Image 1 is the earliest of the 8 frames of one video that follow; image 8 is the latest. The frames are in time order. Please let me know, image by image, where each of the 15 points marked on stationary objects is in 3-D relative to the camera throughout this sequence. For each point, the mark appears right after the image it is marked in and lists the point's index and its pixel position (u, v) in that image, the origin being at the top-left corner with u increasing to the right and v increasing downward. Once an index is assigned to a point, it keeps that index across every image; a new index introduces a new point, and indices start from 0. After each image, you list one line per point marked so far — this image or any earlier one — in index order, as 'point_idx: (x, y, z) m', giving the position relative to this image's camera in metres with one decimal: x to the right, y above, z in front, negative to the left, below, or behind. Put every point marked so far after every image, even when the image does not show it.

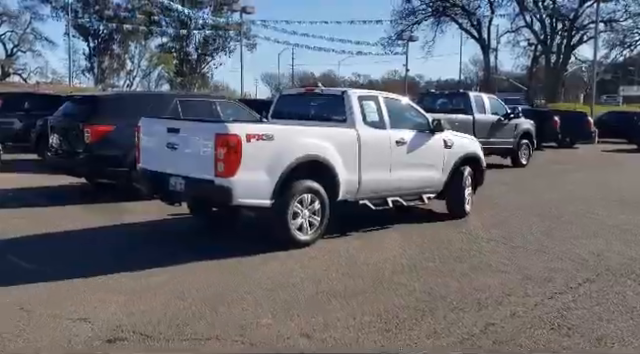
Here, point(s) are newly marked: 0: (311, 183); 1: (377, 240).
0: (-0.1, -0.1, +7.0) m
1: (+0.7, -0.8, +7.4) m
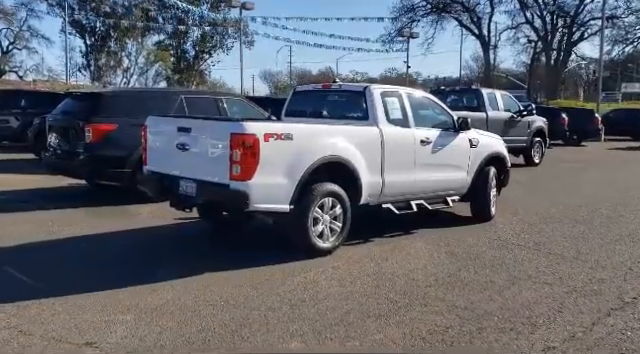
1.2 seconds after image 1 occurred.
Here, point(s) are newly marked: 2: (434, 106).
0: (+0.1, -0.1, +6.4) m
1: (+1.0, -0.8, +6.9) m
2: (+1.5, +1.0, +7.9) m
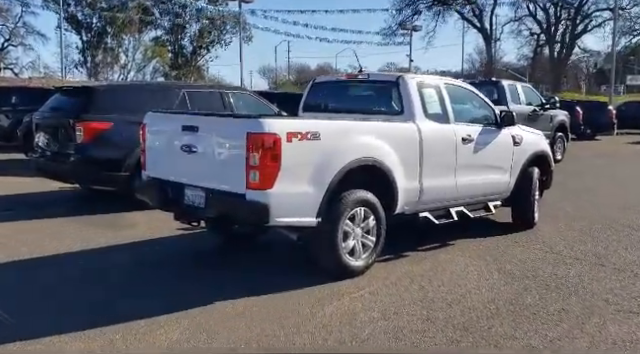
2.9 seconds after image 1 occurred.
0: (+0.4, -0.2, +5.4) m
1: (+1.3, -0.9, +5.9) m
2: (+1.8, +0.9, +6.9) m
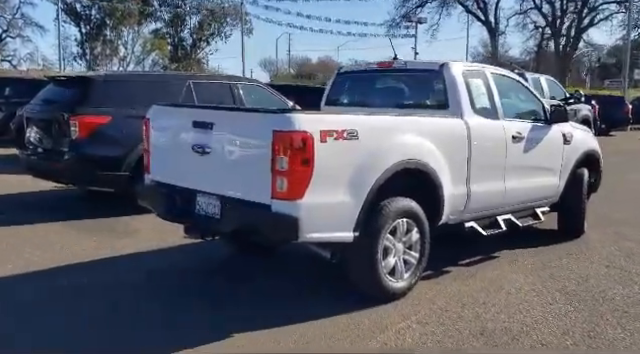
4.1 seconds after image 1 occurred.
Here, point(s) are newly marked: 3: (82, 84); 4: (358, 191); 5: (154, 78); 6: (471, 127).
0: (+0.7, -0.2, +4.6) m
1: (+1.5, -0.9, +5.1) m
2: (+2.1, +0.9, +6.1) m
3: (-3.2, +1.3, +7.8) m
4: (+0.3, -0.1, +4.2) m
5: (-2.3, +1.4, +8.3) m
6: (+1.3, +0.4, +5.1) m
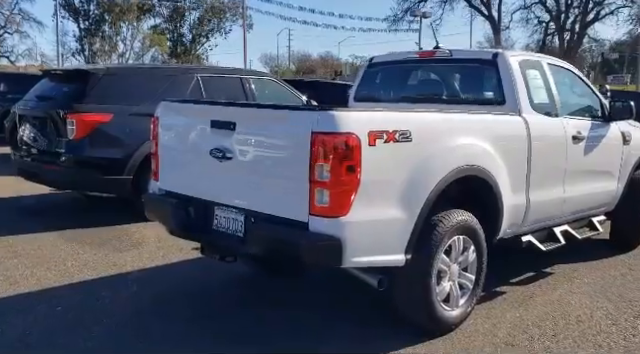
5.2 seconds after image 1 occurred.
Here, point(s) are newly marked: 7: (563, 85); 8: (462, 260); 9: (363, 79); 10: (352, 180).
0: (+1.0, -0.3, +3.9) m
1: (+1.8, -1.0, +4.4) m
2: (+2.4, +0.9, +5.4) m
3: (-2.9, +1.2, +7.1) m
4: (+0.5, -0.2, +3.5) m
5: (-2.1, +1.4, +7.5) m
6: (+1.6, +0.4, +4.4) m
7: (+2.2, +0.8, +5.2) m
8: (+1.0, -0.6, +4.0) m
9: (+0.4, +1.0, +5.7) m
10: (+0.2, 0.0, +3.2) m
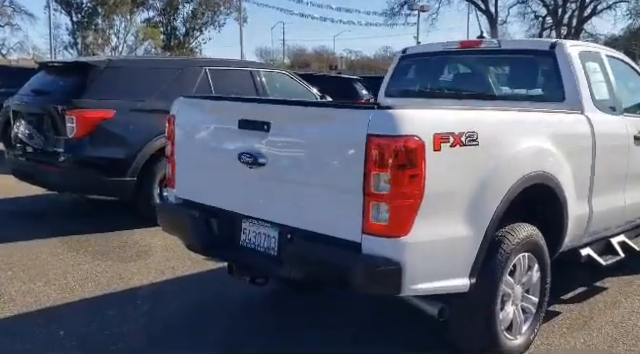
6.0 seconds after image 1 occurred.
0: (+1.2, -0.3, +3.4) m
1: (+2.1, -1.0, +3.9) m
2: (+2.6, +0.8, +4.9) m
3: (-2.7, +1.2, +6.5) m
4: (+0.8, -0.2, +3.0) m
5: (-1.9, +1.4, +7.0) m
6: (+1.9, +0.3, +3.9) m
7: (+2.4, +0.8, +4.7) m
8: (+1.2, -0.6, +3.5) m
9: (+0.7, +0.9, +5.2) m
10: (+0.4, -0.1, +2.7) m
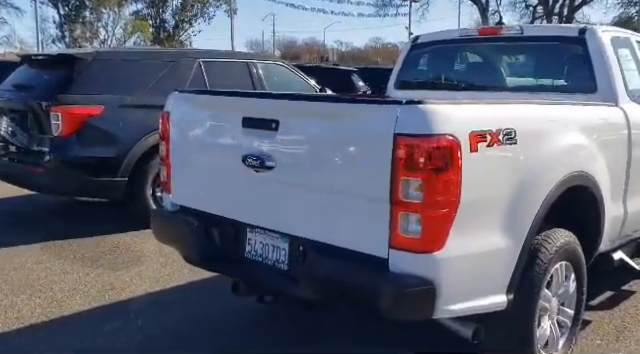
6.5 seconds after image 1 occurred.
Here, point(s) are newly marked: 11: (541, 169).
0: (+1.3, -0.3, +3.1) m
1: (+2.1, -1.0, +3.6) m
2: (+2.6, +0.9, +4.6) m
3: (-2.7, +1.2, +6.1) m
4: (+0.9, -0.2, +2.7) m
5: (-1.9, +1.4, +6.6) m
6: (+1.9, +0.4, +3.6) m
7: (+2.4, +0.8, +4.3) m
8: (+1.3, -0.6, +3.1) m
9: (+0.7, +0.9, +4.8) m
10: (+0.5, -0.1, +2.3) m
11: (+1.0, 0.0, +2.8) m
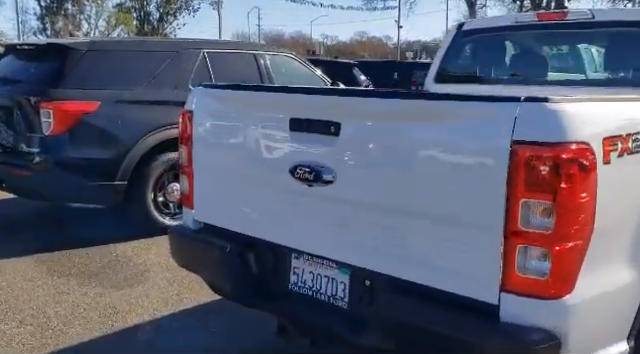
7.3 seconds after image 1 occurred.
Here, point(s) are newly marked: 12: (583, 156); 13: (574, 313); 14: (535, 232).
0: (+1.6, -0.4, +2.6) m
1: (+2.4, -1.0, +3.1) m
2: (+2.9, +0.8, +4.1) m
3: (-2.5, +1.2, +5.5) m
4: (+1.2, -0.3, +2.1) m
5: (-1.7, +1.3, +6.0) m
6: (+2.2, +0.3, +3.1) m
7: (+2.7, +0.8, +3.8) m
8: (+1.6, -0.7, +2.6) m
9: (+0.9, +0.9, +4.3) m
10: (+0.8, -0.2, +1.8) m
11: (+1.3, 0.0, +2.2) m
12: (+0.8, +0.1, +1.8) m
13: (+0.8, -0.4, +1.8) m
14: (+0.6, -0.2, +1.8) m
